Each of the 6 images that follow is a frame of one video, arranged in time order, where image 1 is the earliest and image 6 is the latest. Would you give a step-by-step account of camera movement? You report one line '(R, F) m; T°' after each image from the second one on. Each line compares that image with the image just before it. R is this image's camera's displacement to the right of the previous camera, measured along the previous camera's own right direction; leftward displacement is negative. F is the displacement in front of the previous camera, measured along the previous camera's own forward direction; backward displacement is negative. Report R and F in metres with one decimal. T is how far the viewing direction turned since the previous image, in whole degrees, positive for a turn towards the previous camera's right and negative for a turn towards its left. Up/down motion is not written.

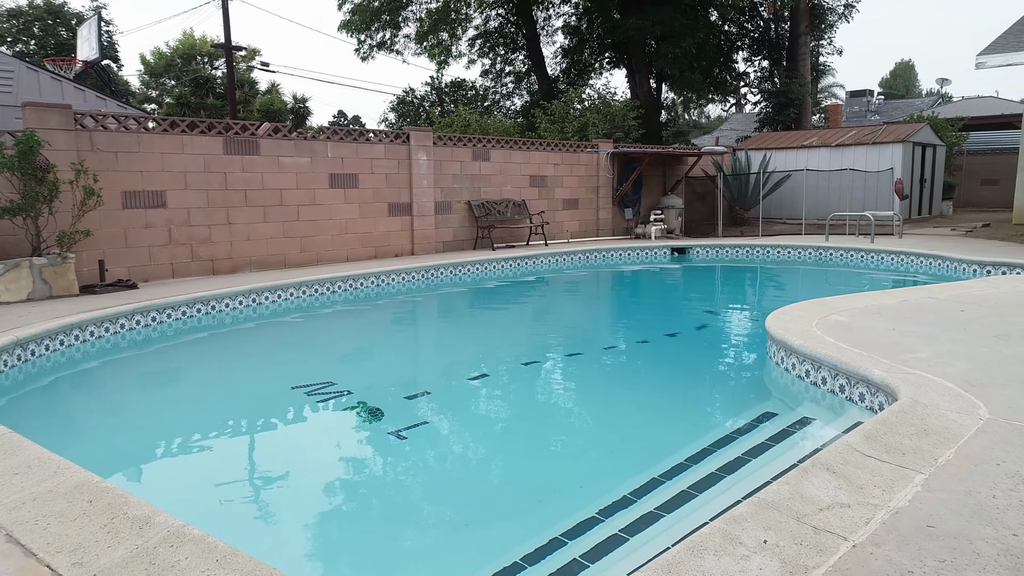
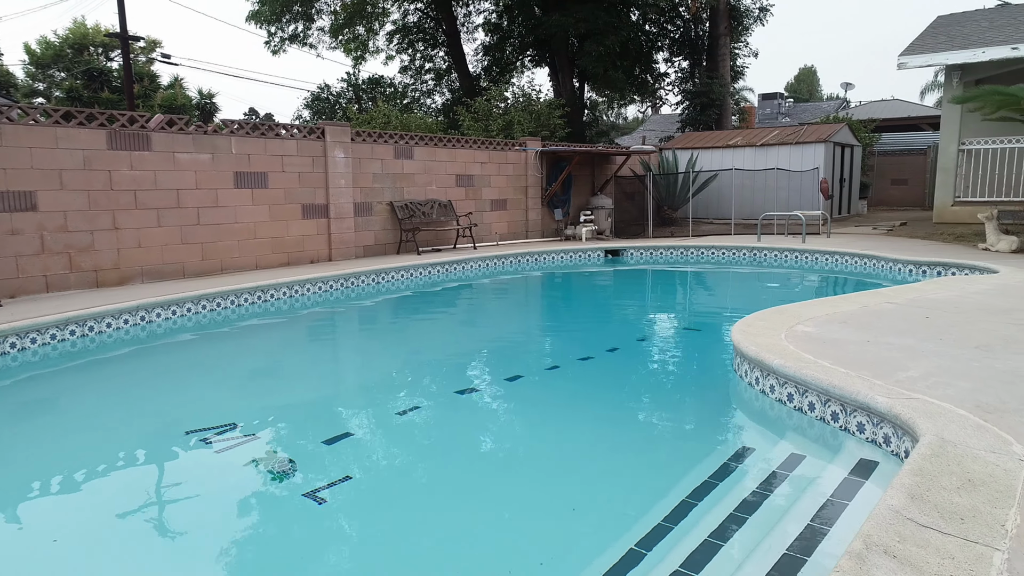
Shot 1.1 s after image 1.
(-0.1, +0.6) m; +6°
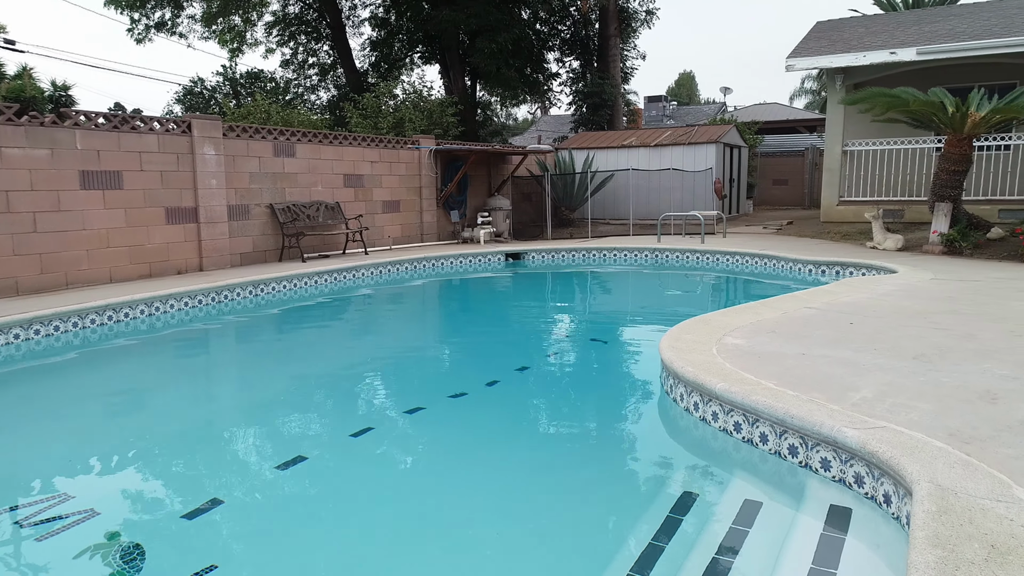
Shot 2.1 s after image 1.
(0.0, +0.6) m; +8°
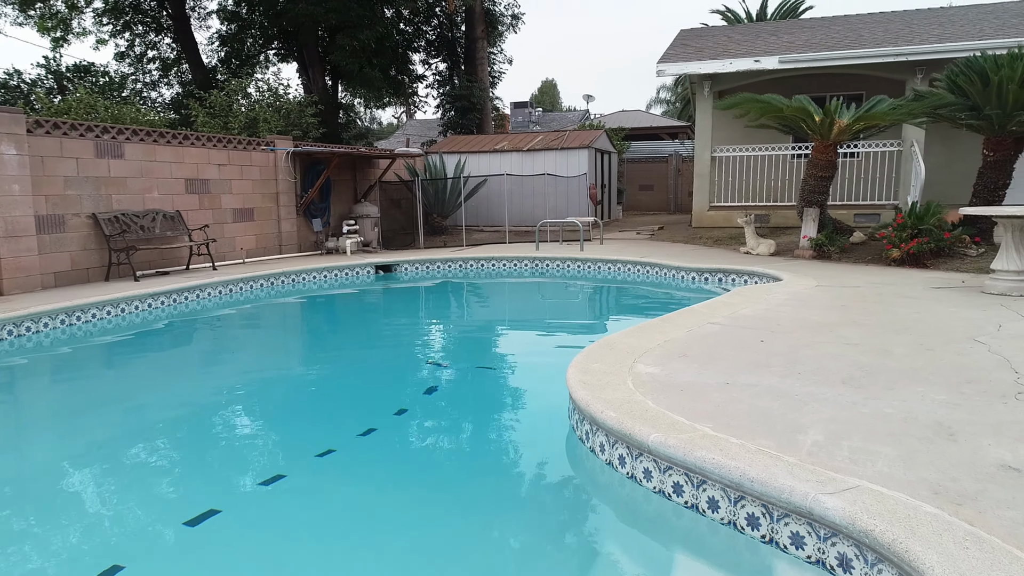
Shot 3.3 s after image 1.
(0.0, +0.6) m; +10°
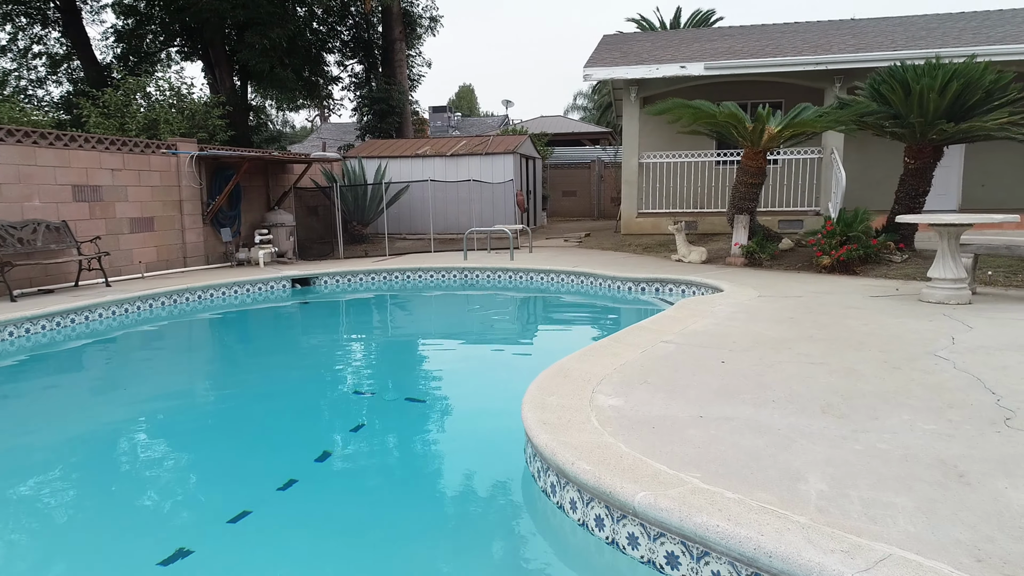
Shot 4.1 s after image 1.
(-0.1, +0.4) m; +6°
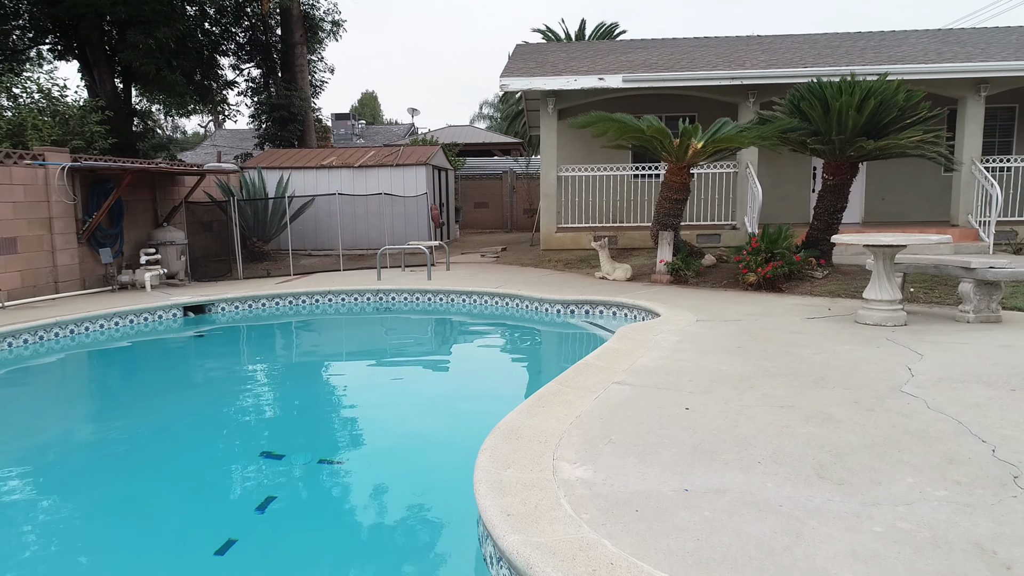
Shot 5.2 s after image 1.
(-0.1, +0.5) m; +7°
